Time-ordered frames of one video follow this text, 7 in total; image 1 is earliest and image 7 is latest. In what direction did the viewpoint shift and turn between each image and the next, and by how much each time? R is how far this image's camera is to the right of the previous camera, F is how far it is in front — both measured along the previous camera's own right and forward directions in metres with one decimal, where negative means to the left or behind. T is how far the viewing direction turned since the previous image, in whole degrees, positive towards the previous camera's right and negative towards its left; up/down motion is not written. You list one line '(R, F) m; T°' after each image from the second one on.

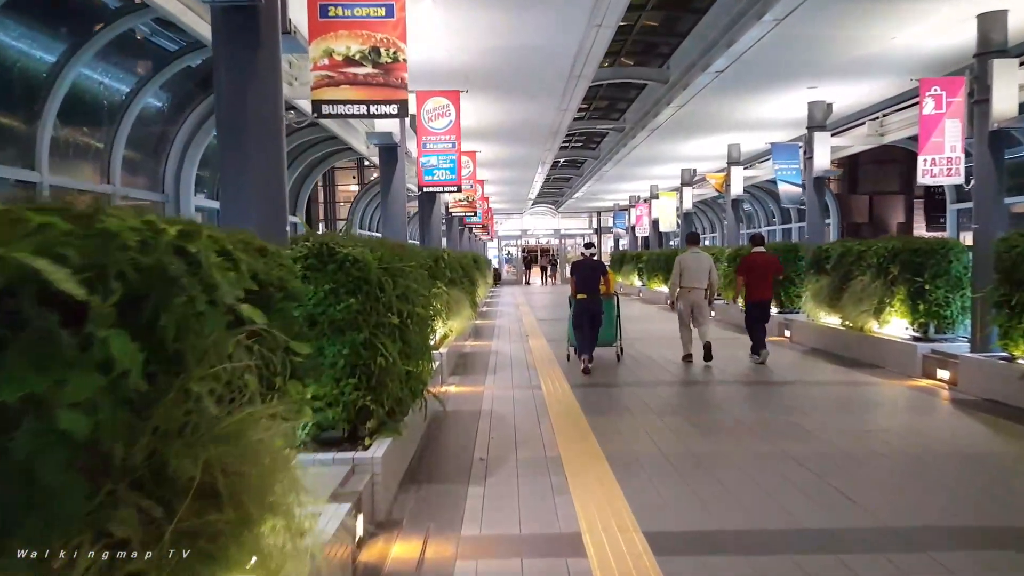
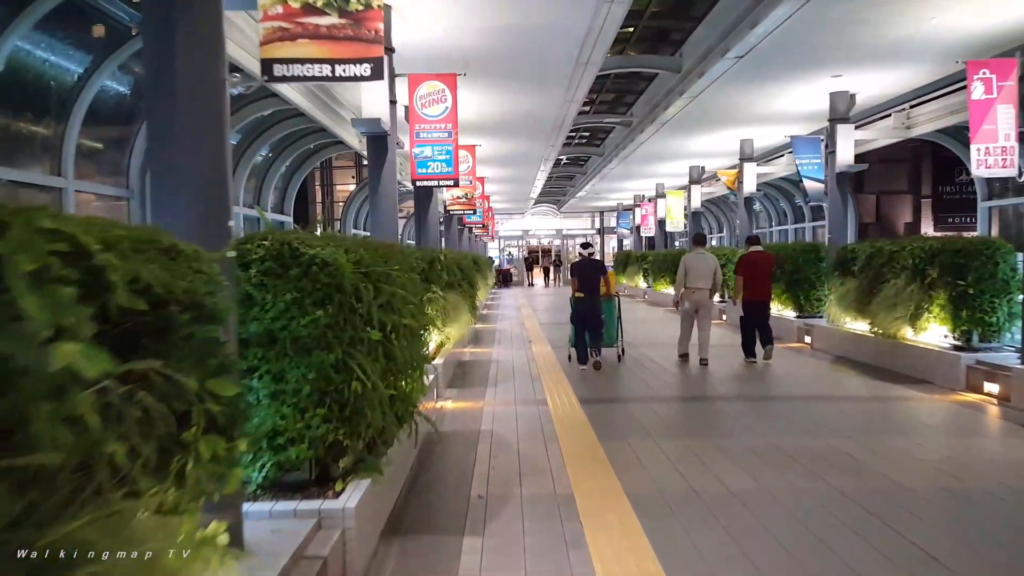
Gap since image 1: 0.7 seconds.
(0.0, +0.8) m; 0°
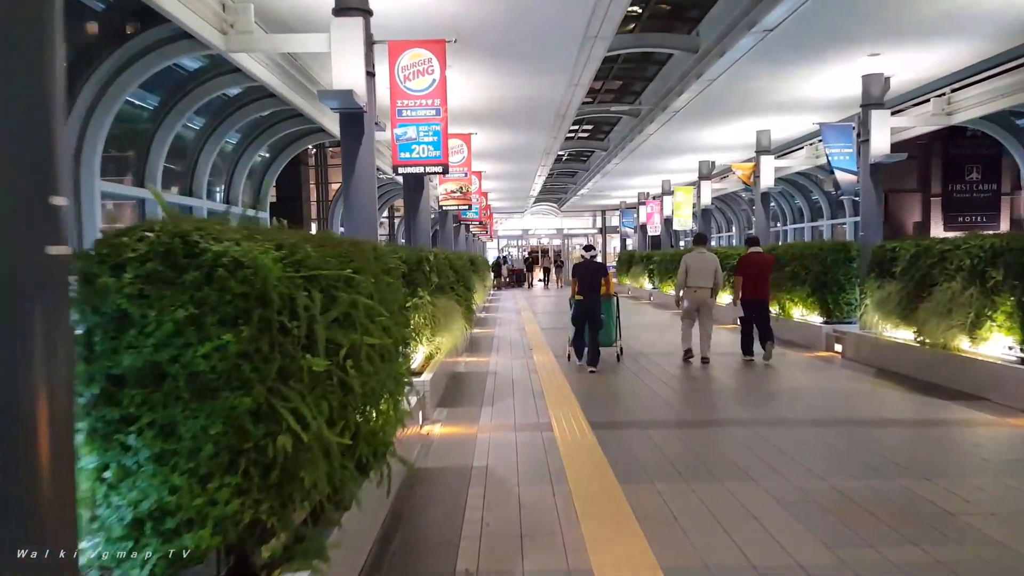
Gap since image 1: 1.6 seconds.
(0.0, +1.1) m; 0°
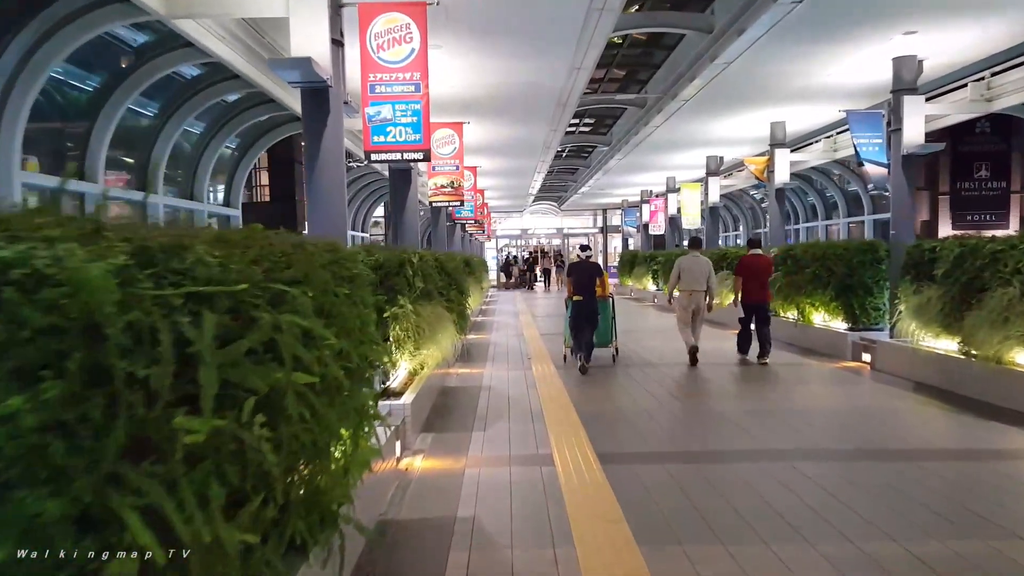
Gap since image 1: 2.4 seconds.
(+0.1, +1.0) m; 0°
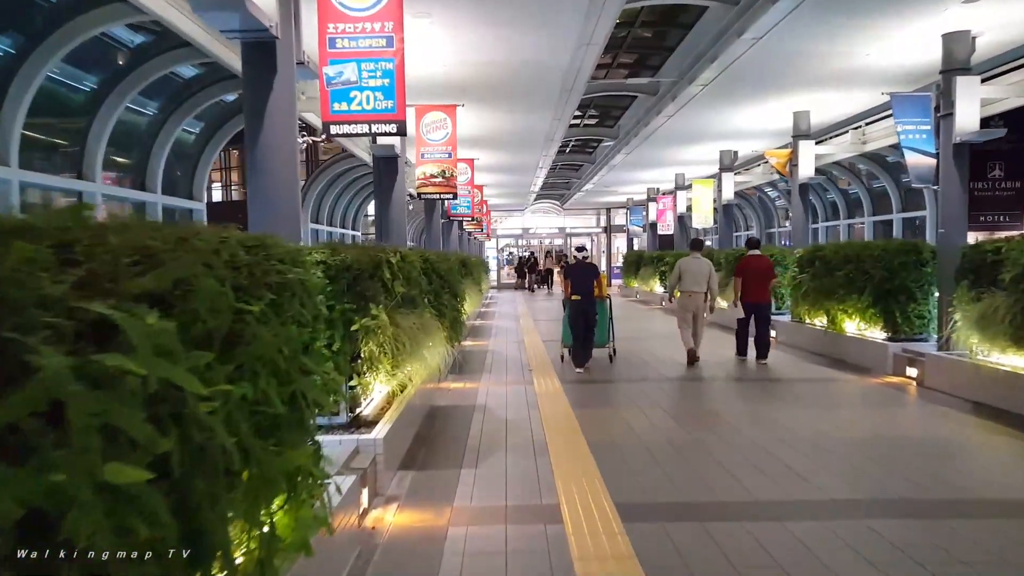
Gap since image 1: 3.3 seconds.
(0.0, +1.1) m; 0°
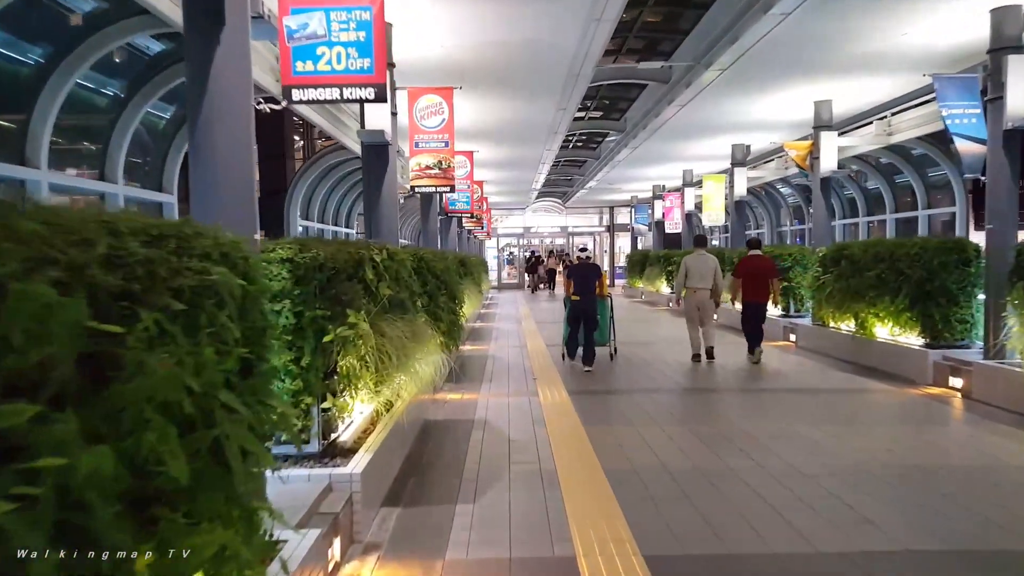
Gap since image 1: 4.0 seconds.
(0.0, +0.8) m; 0°
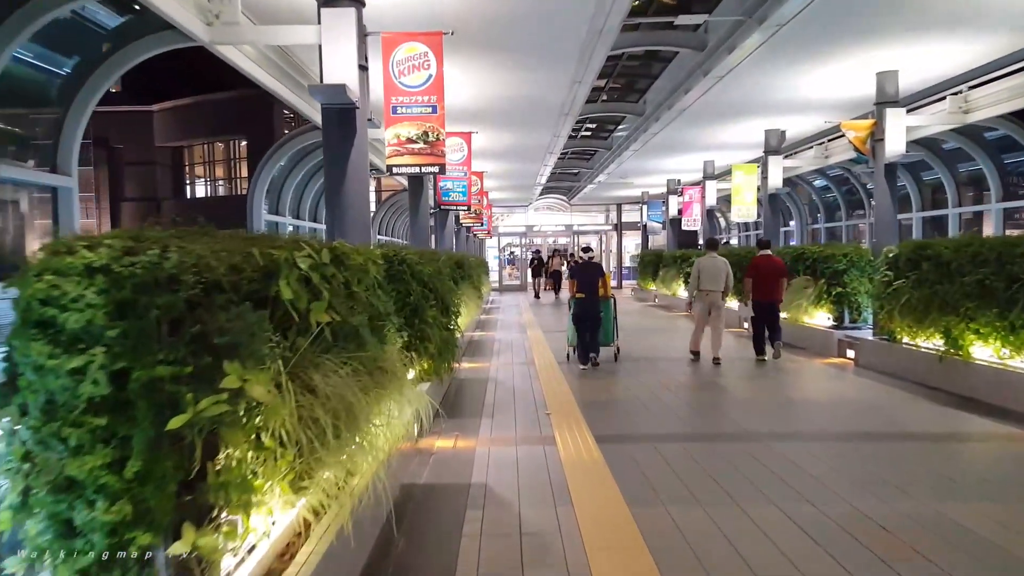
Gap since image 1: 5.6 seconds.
(-0.1, +1.9) m; 0°
